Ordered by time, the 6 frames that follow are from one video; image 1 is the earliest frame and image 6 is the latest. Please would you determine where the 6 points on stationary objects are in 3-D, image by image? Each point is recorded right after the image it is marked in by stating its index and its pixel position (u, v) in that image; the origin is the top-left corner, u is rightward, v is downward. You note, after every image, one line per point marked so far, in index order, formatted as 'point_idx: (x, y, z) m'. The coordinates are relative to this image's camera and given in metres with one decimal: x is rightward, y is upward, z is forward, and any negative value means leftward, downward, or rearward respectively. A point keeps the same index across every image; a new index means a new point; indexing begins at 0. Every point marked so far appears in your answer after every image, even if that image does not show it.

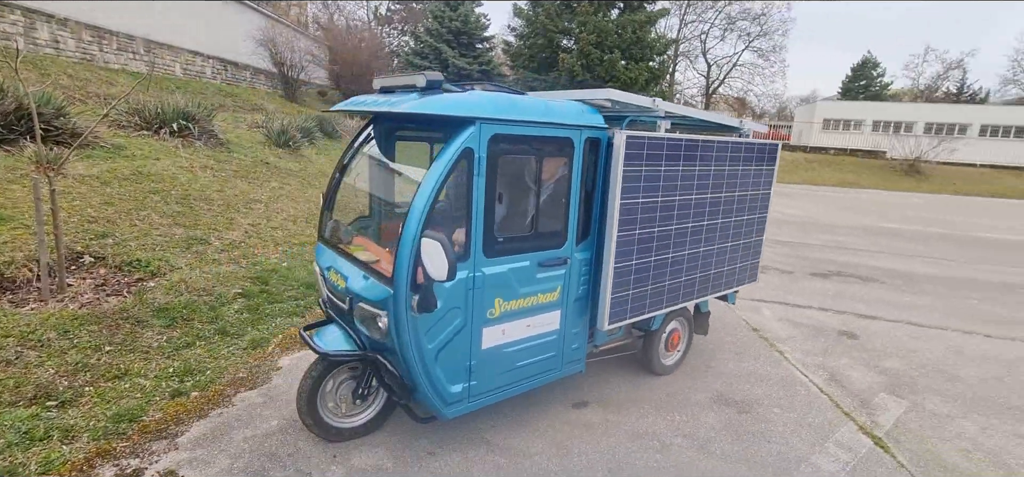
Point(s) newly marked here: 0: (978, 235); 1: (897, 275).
0: (+12.4, +0.1, +13.7) m
1: (+6.3, -0.6, +8.5) m
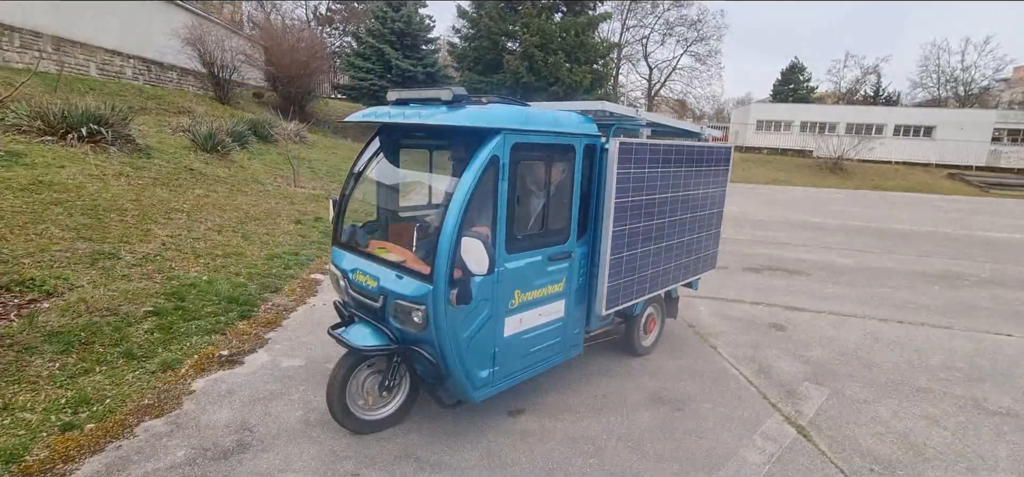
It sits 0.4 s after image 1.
0: (+10.9, +0.3, +14.8) m
1: (+5.4, -0.5, +9.0) m
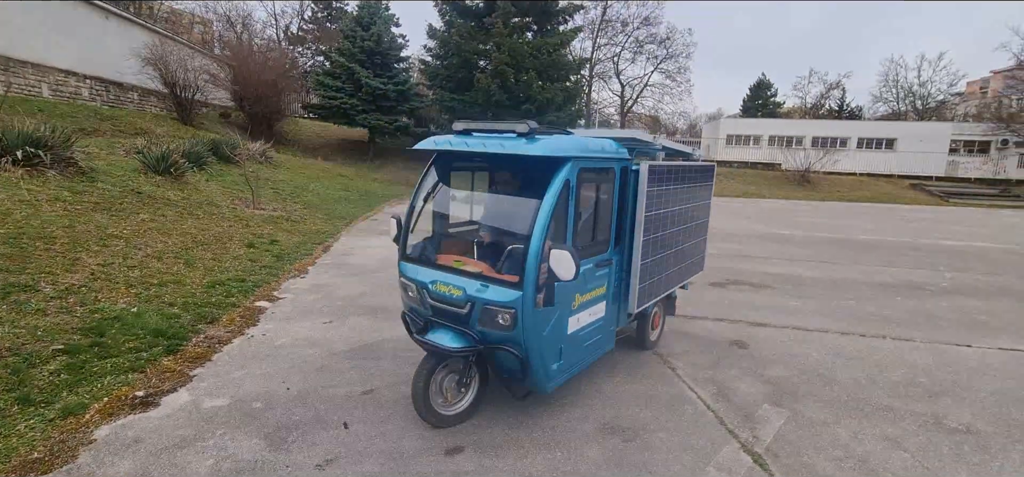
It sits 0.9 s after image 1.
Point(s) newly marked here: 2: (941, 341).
0: (+10.0, 0.0, +15.0) m
1: (+4.8, -0.7, +9.0) m
2: (+5.1, -1.2, +6.2) m
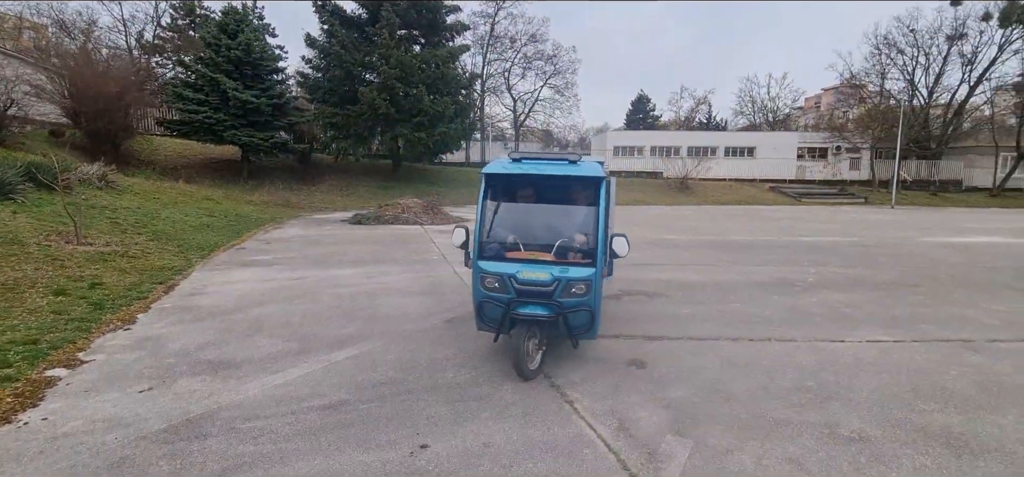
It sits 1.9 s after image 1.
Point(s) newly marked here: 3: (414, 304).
0: (+6.9, 0.0, +16.0) m
1: (+2.9, -0.8, +9.1) m
2: (+3.8, -1.2, +6.4) m
3: (-1.4, -0.9, +7.2) m
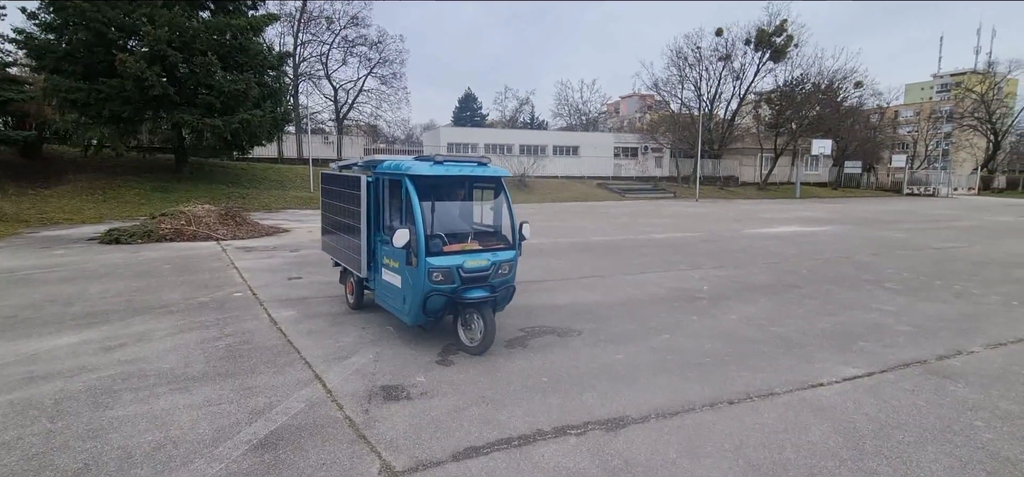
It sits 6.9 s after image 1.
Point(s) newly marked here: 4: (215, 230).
0: (+2.4, -0.1, +15.0) m
1: (+0.9, -1.0, +7.2) m
2: (+2.7, -1.4, +4.9) m
3: (-2.5, -1.3, +4.0) m
4: (-7.6, +0.2, +13.3) m
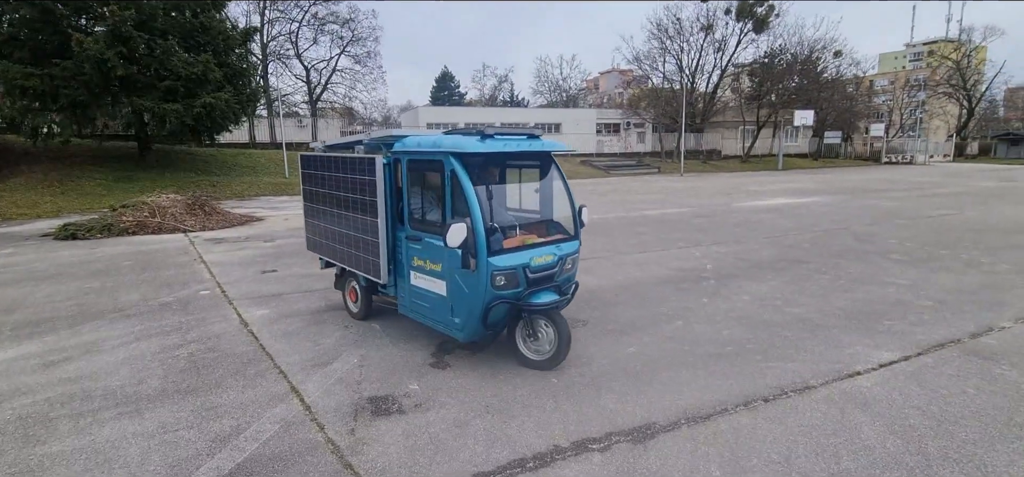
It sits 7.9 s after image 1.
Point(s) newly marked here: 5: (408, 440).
0: (+2.0, +0.5, +14.5) m
1: (+0.9, -0.8, +6.7) m
2: (+2.7, -1.1, +4.4) m
3: (-2.4, -1.3, +3.3) m
4: (-7.9, +0.4, +12.4) m
5: (-0.7, -1.3, +3.3) m
